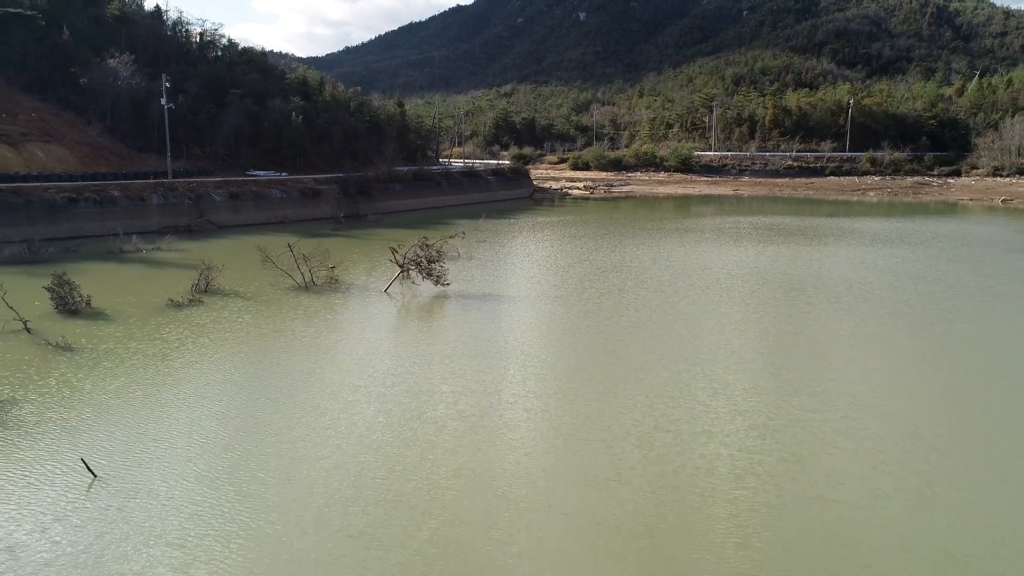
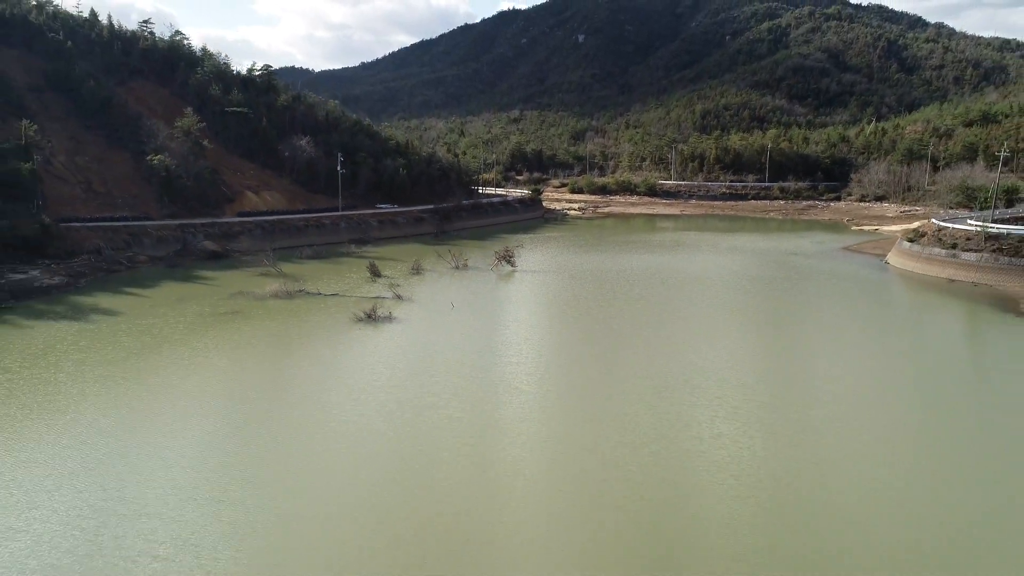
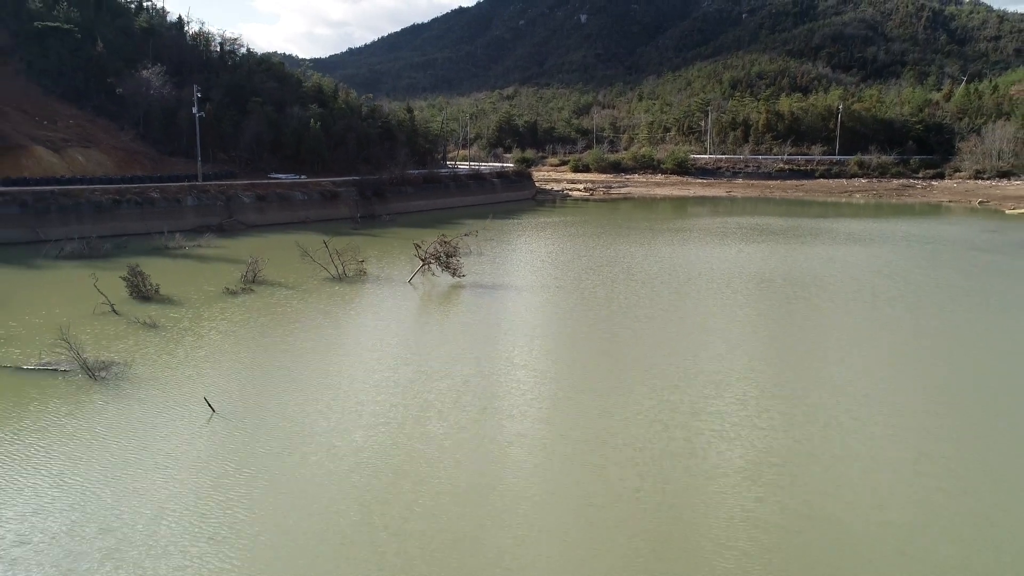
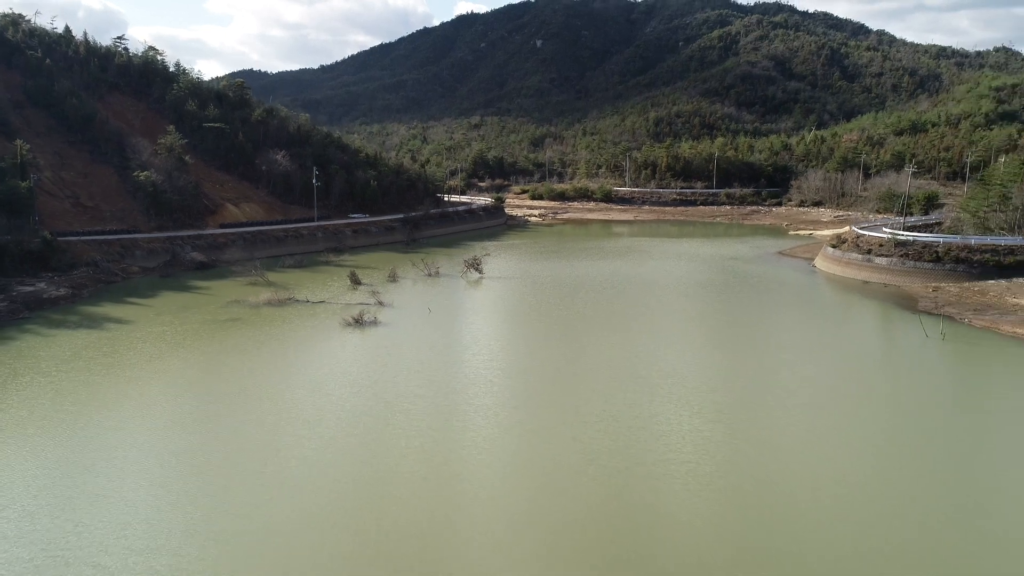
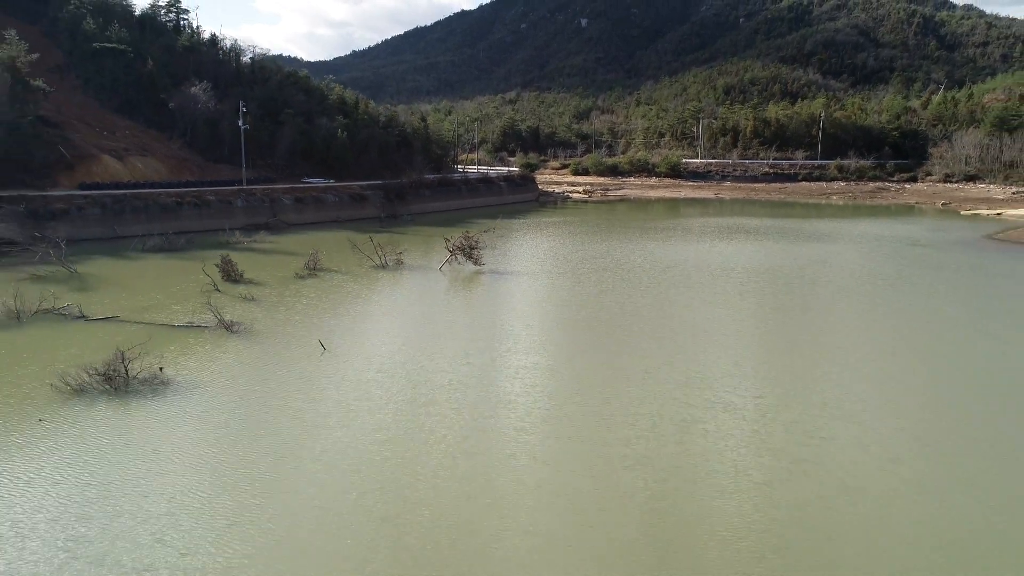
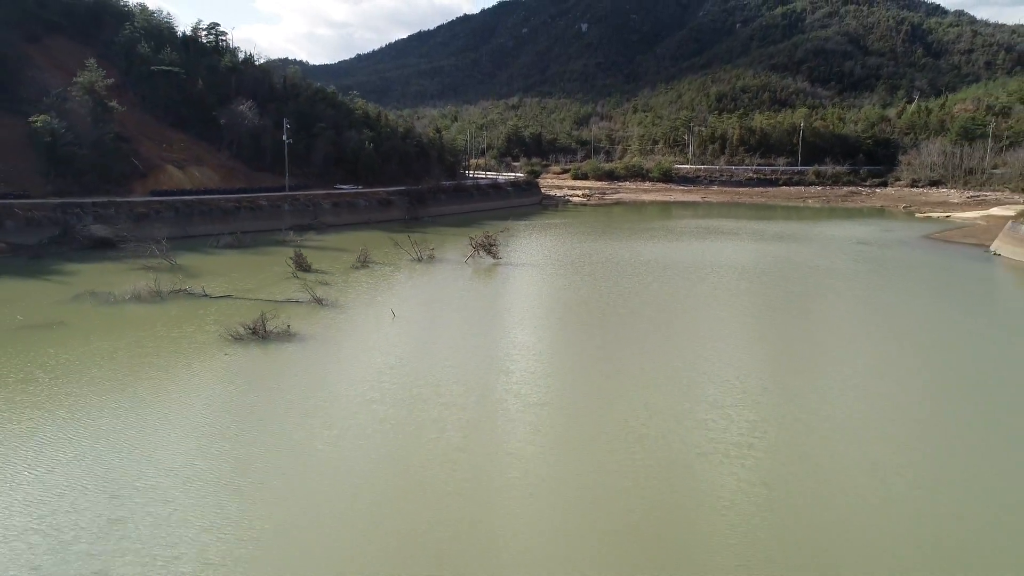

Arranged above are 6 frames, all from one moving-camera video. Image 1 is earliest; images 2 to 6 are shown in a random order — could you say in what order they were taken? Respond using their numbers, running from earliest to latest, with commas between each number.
3, 5, 6, 2, 4
